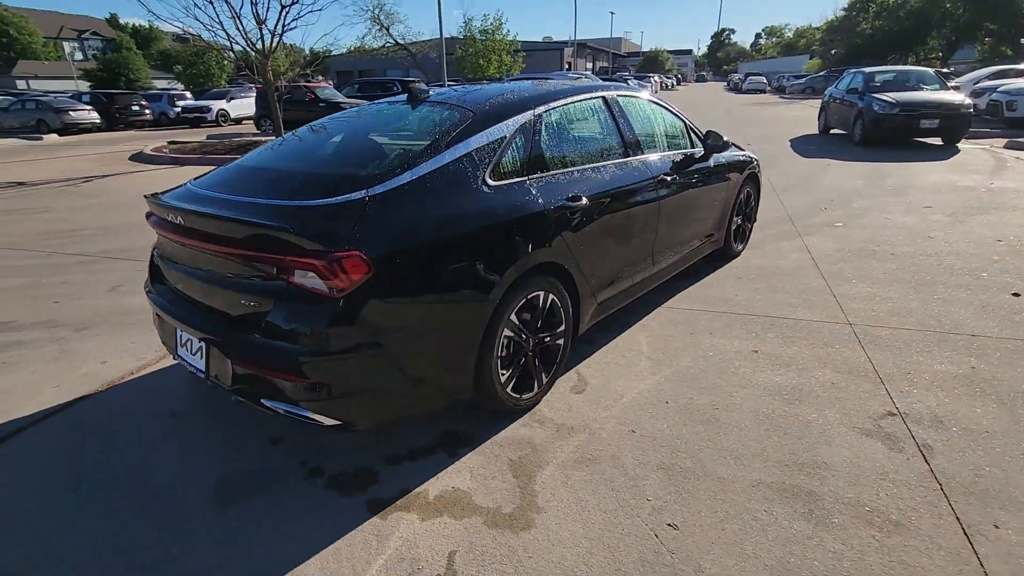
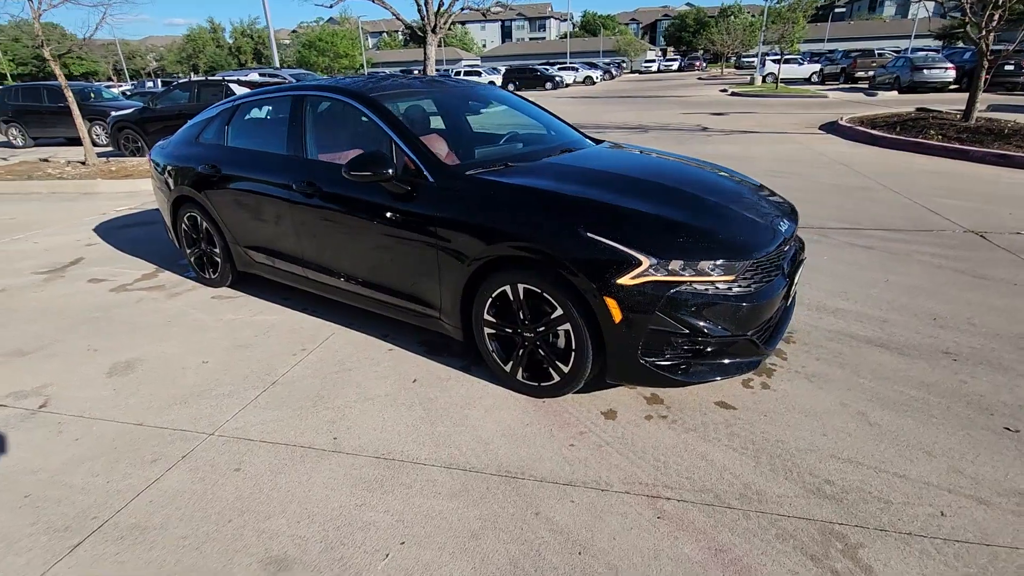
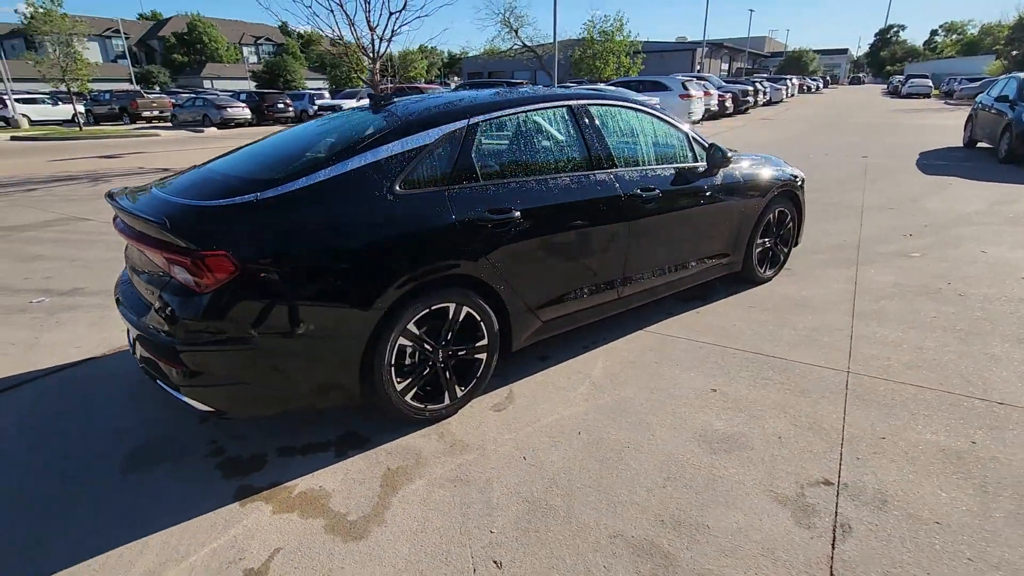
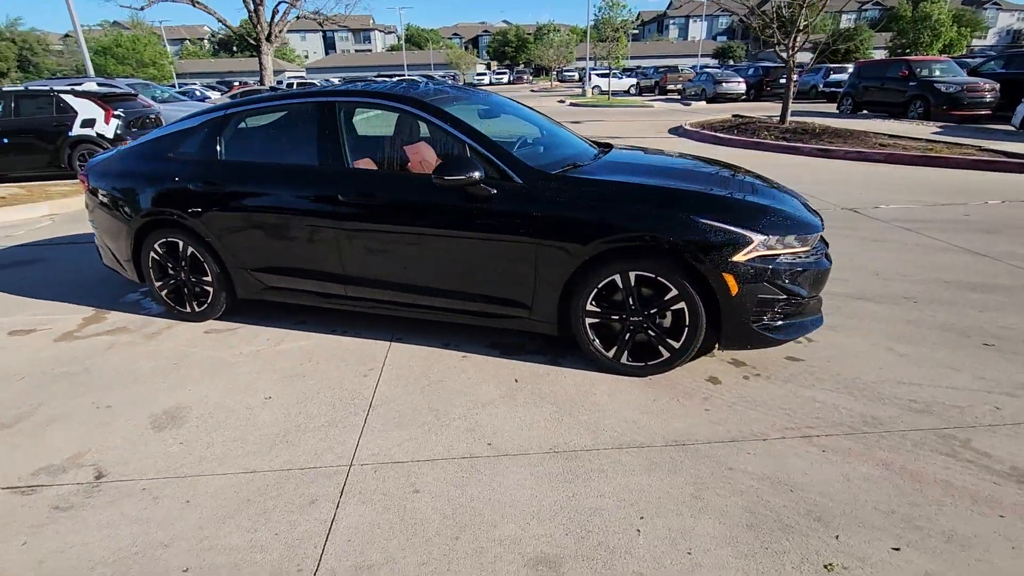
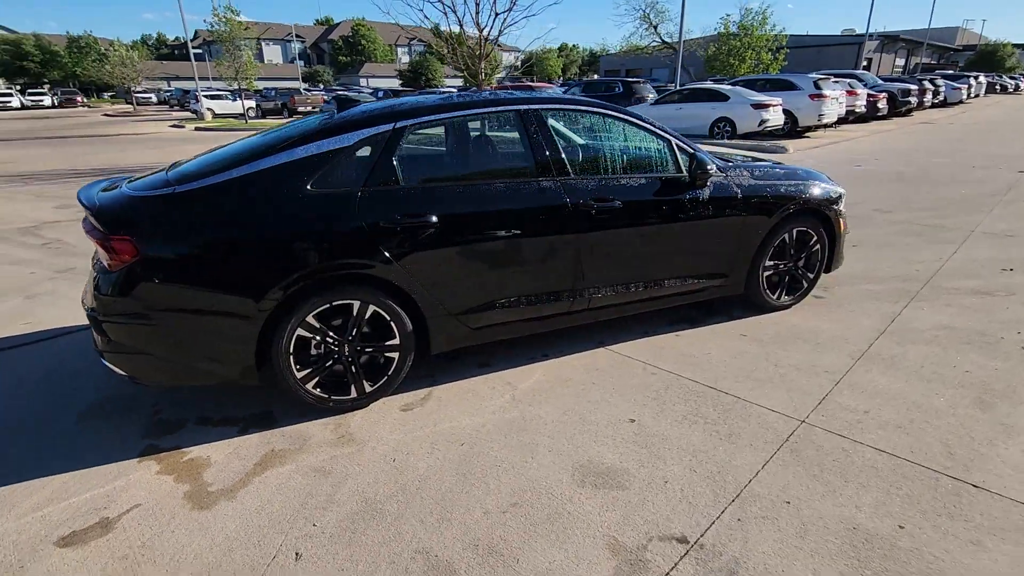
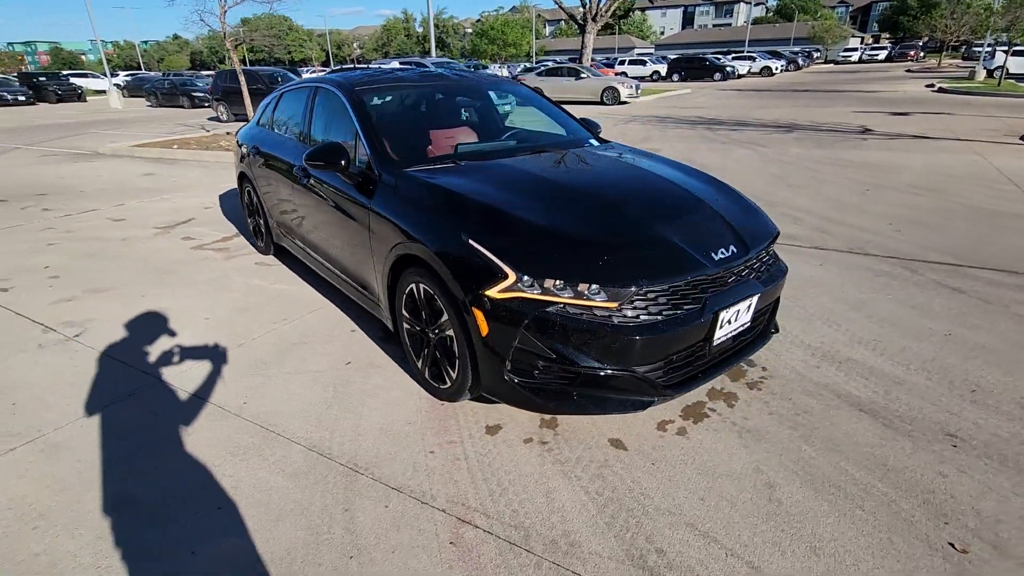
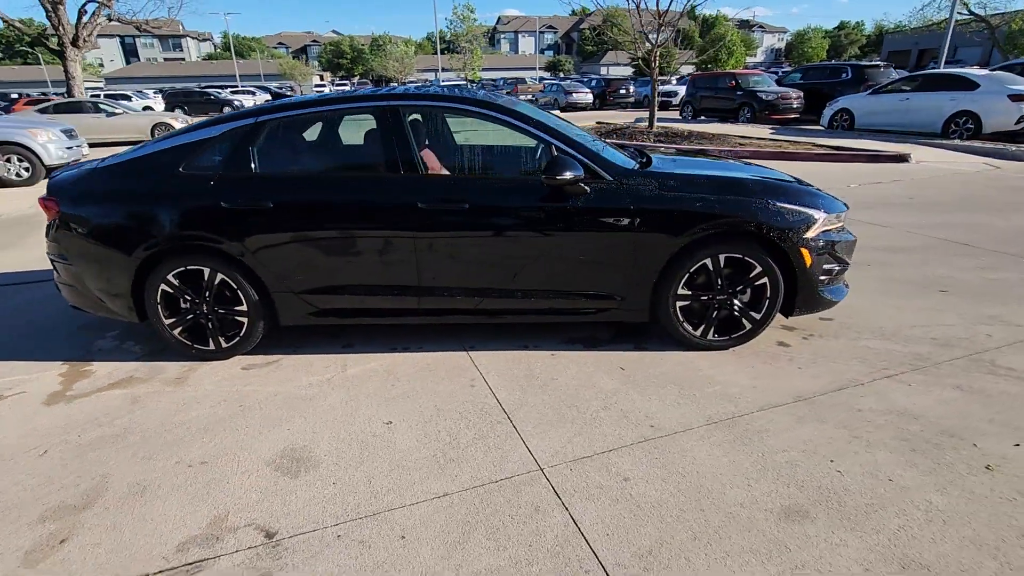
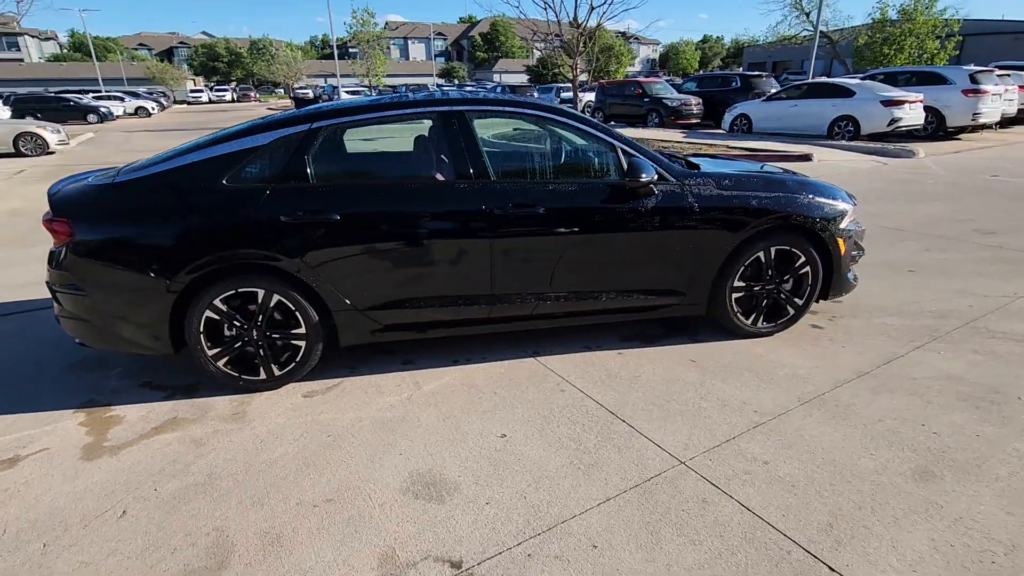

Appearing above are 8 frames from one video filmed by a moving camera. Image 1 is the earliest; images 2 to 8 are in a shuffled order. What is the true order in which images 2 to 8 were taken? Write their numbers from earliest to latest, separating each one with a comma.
3, 5, 8, 7, 4, 2, 6
